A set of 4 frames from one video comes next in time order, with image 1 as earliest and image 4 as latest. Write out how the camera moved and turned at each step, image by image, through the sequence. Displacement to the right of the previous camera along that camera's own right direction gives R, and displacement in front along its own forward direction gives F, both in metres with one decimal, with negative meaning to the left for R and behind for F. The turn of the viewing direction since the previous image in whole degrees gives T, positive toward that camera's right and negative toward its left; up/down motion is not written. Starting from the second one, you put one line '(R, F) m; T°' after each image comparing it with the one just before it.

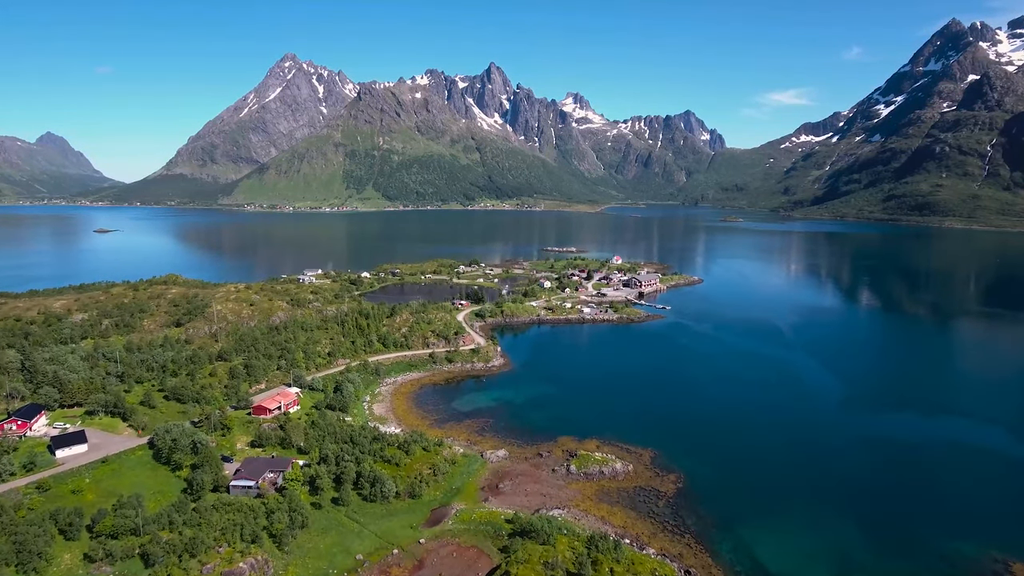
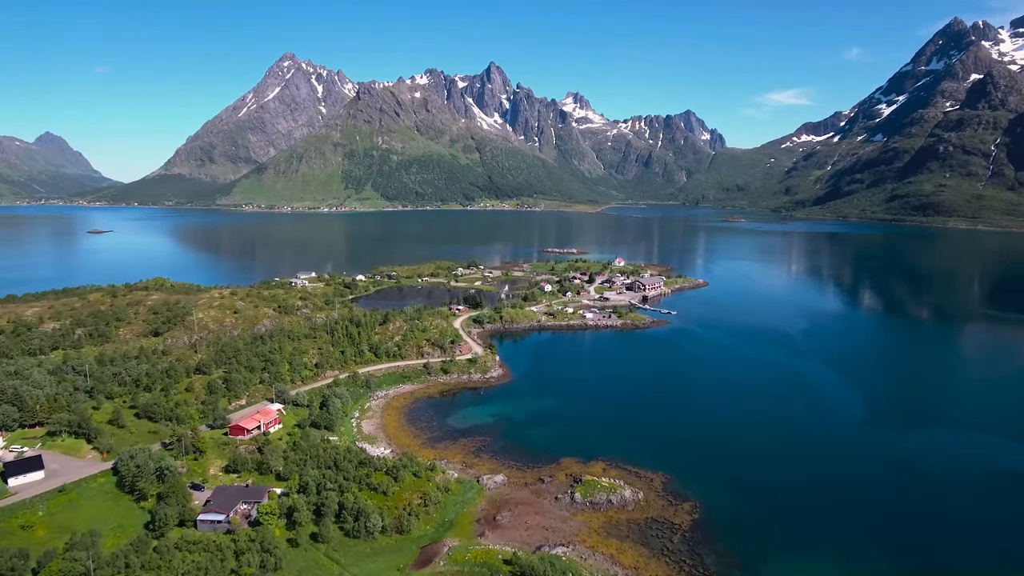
(+0.1, +3.5) m; 0°
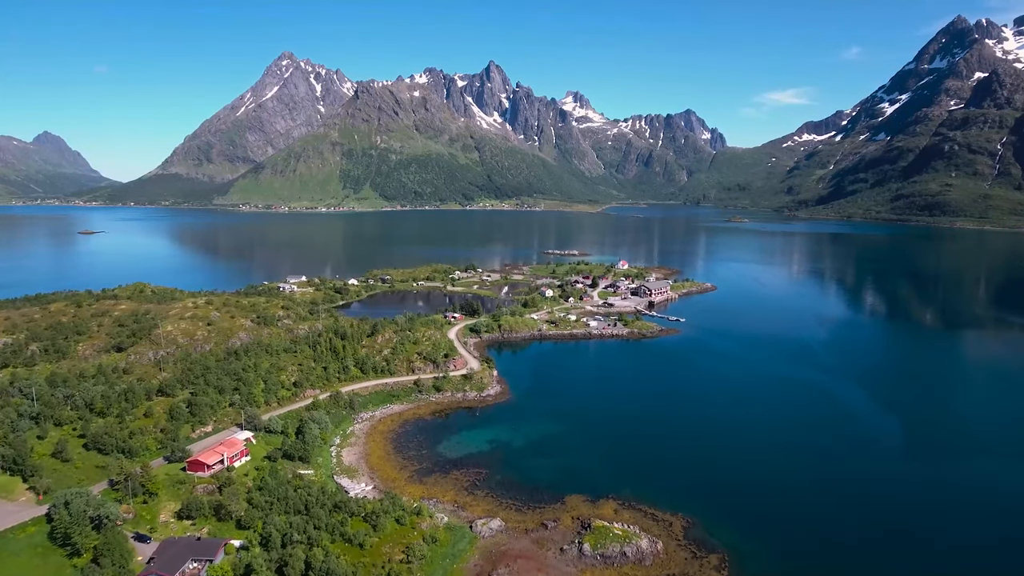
(+0.1, +5.0) m; 0°
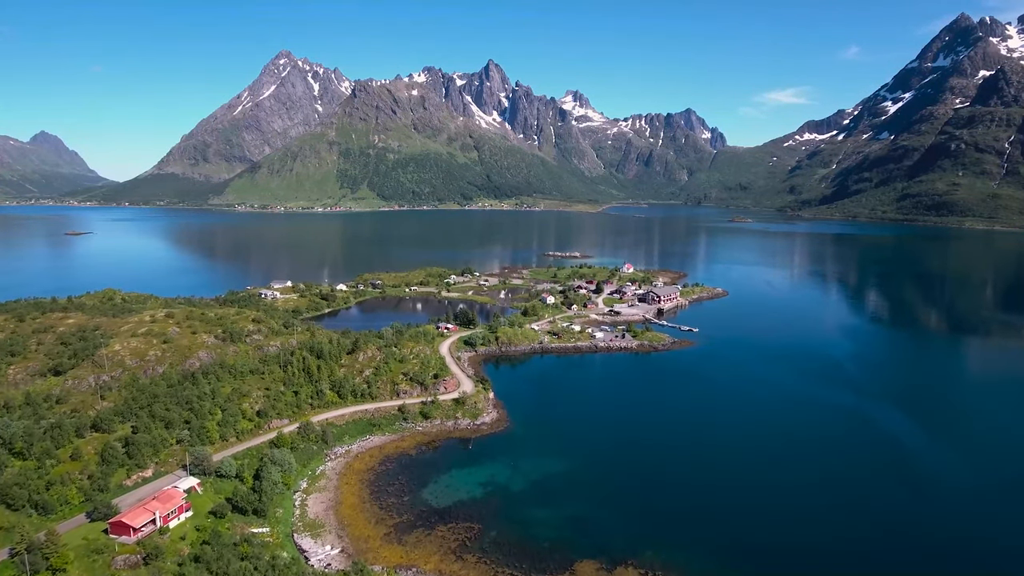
(+0.1, +6.6) m; 0°
